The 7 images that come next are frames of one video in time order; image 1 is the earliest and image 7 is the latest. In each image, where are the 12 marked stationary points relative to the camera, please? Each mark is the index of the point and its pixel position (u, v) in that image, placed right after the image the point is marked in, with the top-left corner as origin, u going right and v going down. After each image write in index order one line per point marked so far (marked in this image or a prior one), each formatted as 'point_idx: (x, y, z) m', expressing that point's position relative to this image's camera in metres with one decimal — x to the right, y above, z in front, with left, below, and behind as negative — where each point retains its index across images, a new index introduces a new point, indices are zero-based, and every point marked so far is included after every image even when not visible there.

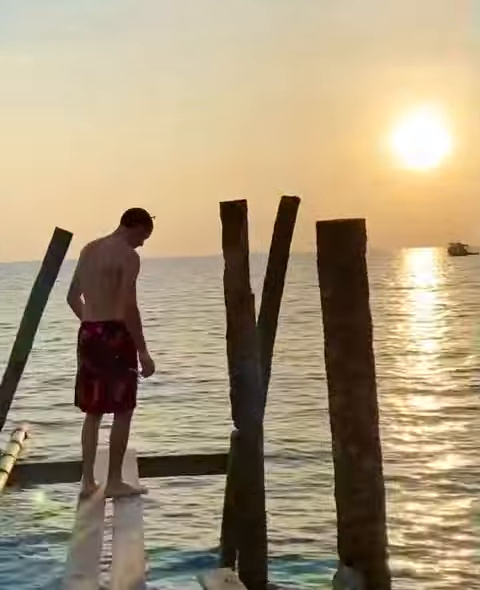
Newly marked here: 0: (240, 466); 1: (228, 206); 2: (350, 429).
0: (0.0, -1.3, +5.9) m
1: (-0.1, +0.7, +5.9) m
2: (+0.7, -0.9, +5.2) m
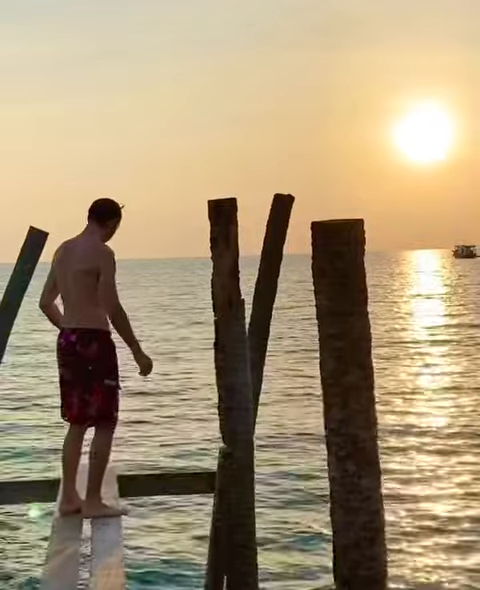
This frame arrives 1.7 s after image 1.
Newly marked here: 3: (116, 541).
0: (-0.1, -1.4, +5.5) m
1: (-0.2, +0.6, +5.6) m
2: (+0.7, -0.9, +4.8) m
3: (-0.9, -1.7, +5.4) m
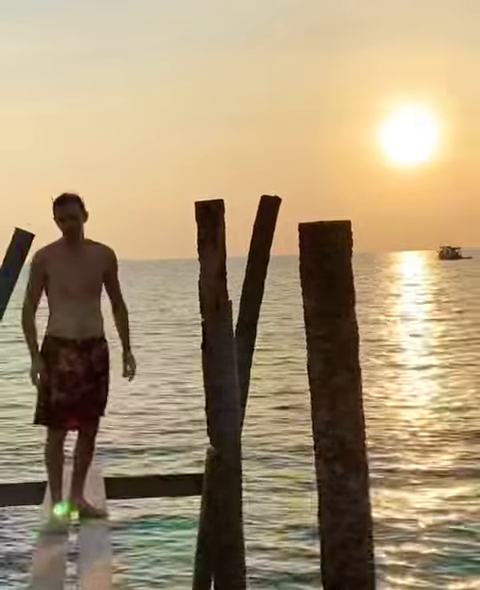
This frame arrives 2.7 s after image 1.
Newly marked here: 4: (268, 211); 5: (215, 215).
0: (-0.2, -1.4, +5.5) m
1: (-0.3, +0.6, +5.5) m
2: (+0.6, -0.9, +4.8) m
3: (-0.9, -1.7, +5.4) m
4: (+0.3, +0.8, +7.4) m
5: (-0.2, +0.6, +5.5) m
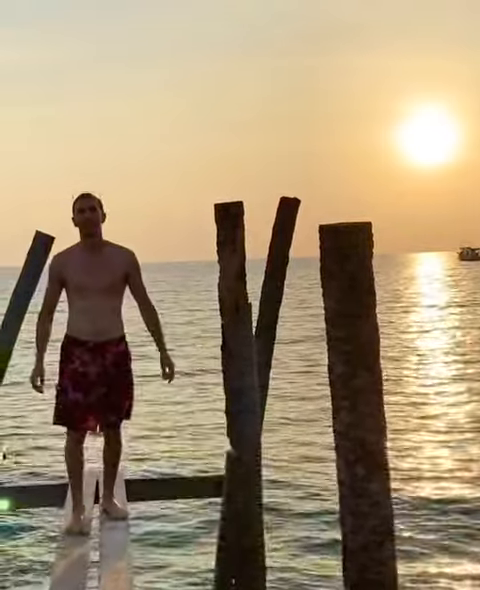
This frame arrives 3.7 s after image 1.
0: (0.0, -1.4, +5.5) m
1: (-0.1, +0.6, +5.5) m
2: (+0.7, -1.0, +4.8) m
3: (-0.8, -1.7, +5.4) m
4: (+0.4, +0.8, +7.4) m
5: (0.0, +0.6, +5.5) m
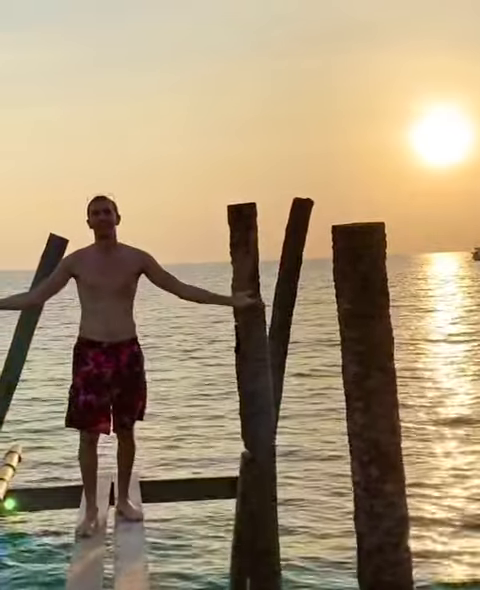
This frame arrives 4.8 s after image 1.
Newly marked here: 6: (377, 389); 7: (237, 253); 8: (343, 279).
0: (+0.1, -1.4, +5.5) m
1: (0.0, +0.6, +5.6) m
2: (+0.8, -1.0, +4.8) m
3: (-0.7, -1.8, +5.4) m
4: (+0.6, +0.8, +7.4) m
5: (+0.1, +0.6, +5.5) m
6: (+0.8, -0.6, +4.8) m
7: (0.0, +0.3, +5.5) m
8: (+0.6, +0.1, +4.8) m
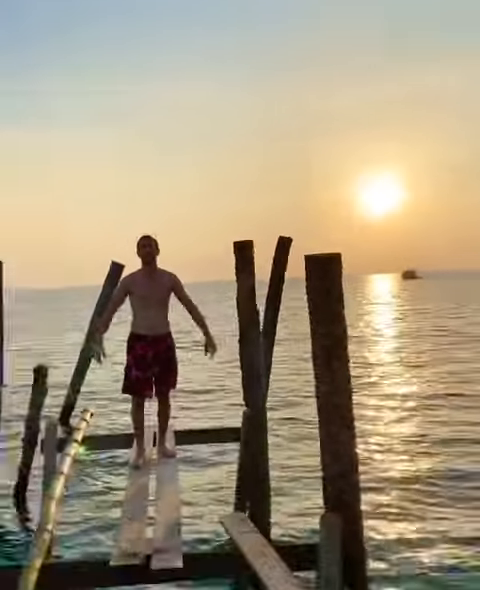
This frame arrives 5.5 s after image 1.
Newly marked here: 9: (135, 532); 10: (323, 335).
0: (+0.1, -1.5, +7.6) m
1: (0.0, +0.5, +7.7) m
2: (+0.8, -1.0, +6.9) m
3: (-0.7, -1.8, +7.5) m
4: (+0.5, +0.7, +9.6) m
5: (+0.1, +0.5, +7.7) m
6: (+0.9, -0.7, +6.9) m
7: (0.0, +0.2, +7.7) m
8: (+0.7, 0.0, +7.0) m
9: (-0.9, -2.1, +6.7) m
10: (+0.8, -0.3, +7.0) m
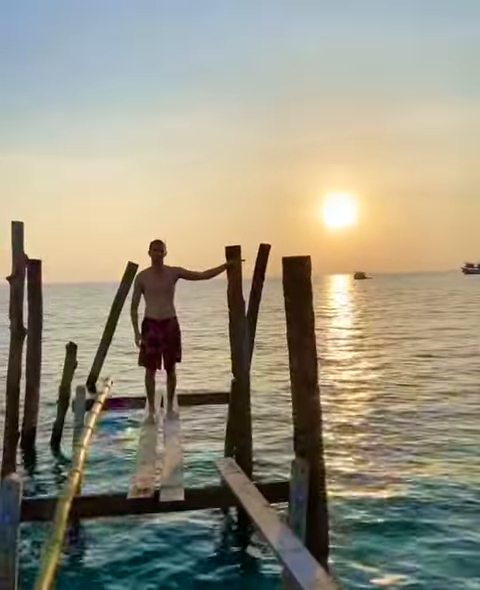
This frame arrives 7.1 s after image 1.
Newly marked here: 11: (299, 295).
0: (0.0, -1.4, +9.5) m
1: (-0.1, +0.6, +9.6) m
2: (+0.7, -1.0, +8.9) m
3: (-0.8, -1.8, +9.4) m
4: (+0.4, +0.8, +11.5) m
5: (0.0, +0.5, +9.6) m
6: (+0.7, -0.6, +8.9) m
7: (-0.1, +0.3, +9.6) m
8: (+0.5, +0.1, +8.9) m
9: (-1.0, -2.0, +8.7) m
10: (+0.6, -0.2, +8.9) m
11: (+0.7, +0.1, +8.9) m
